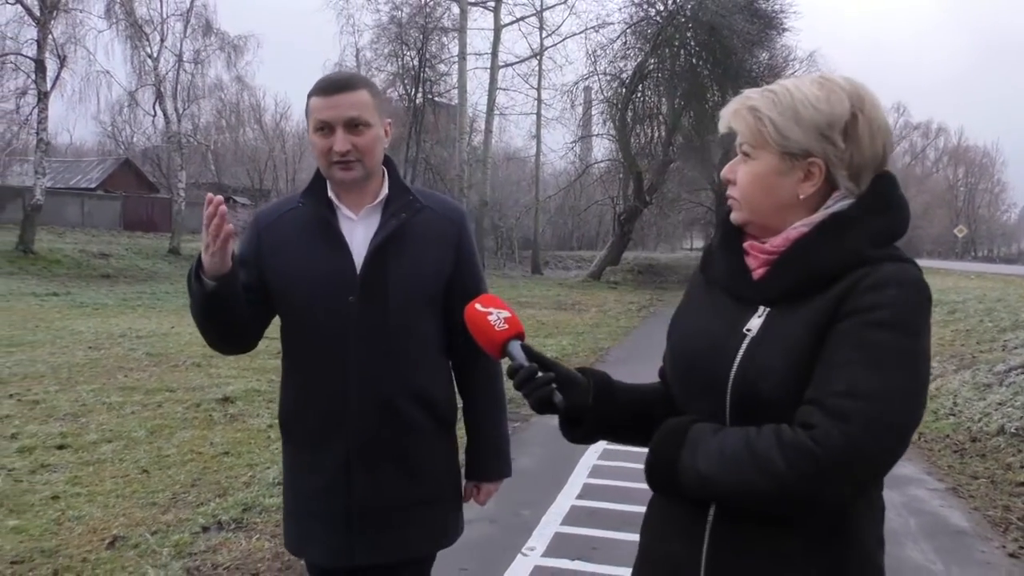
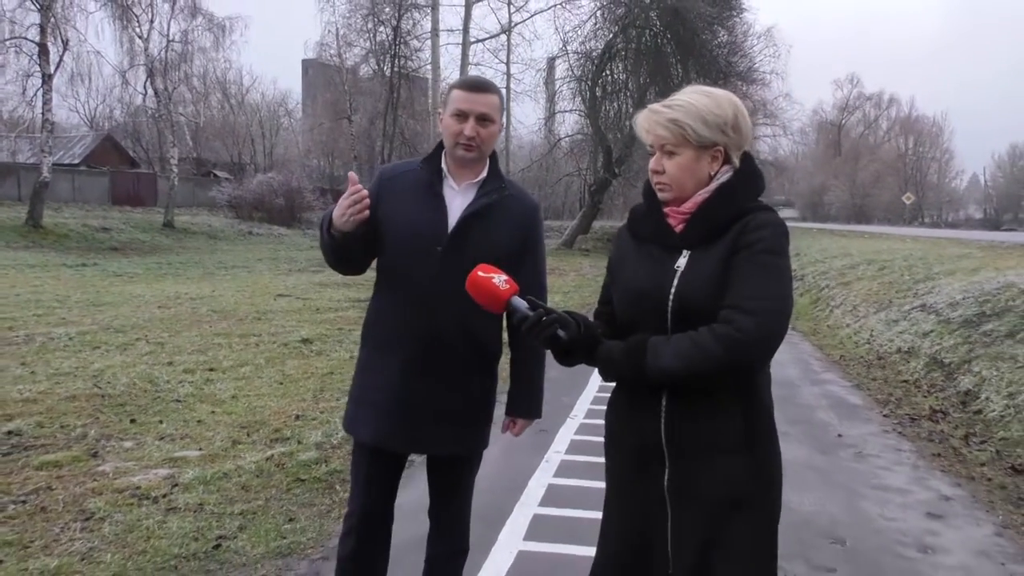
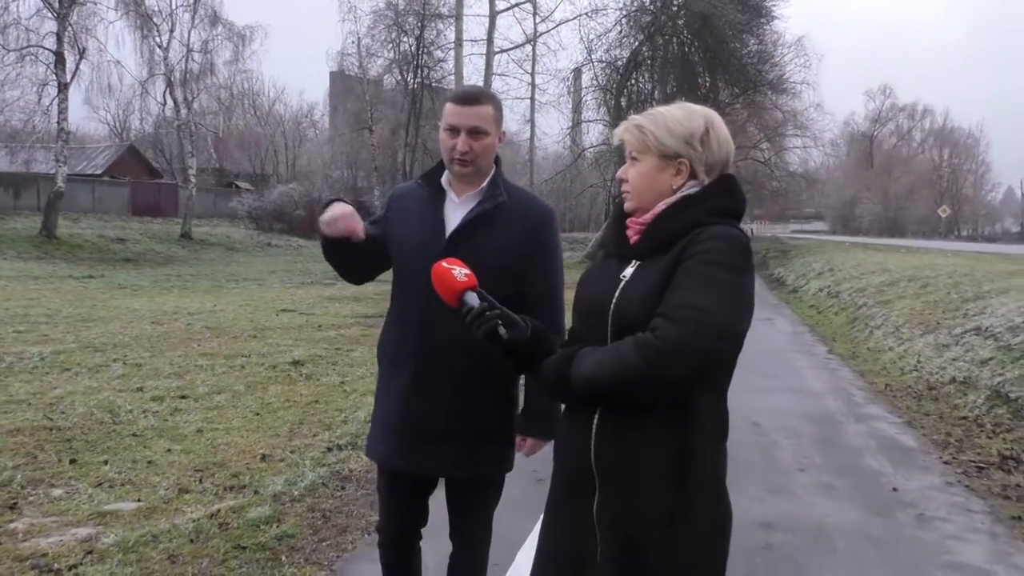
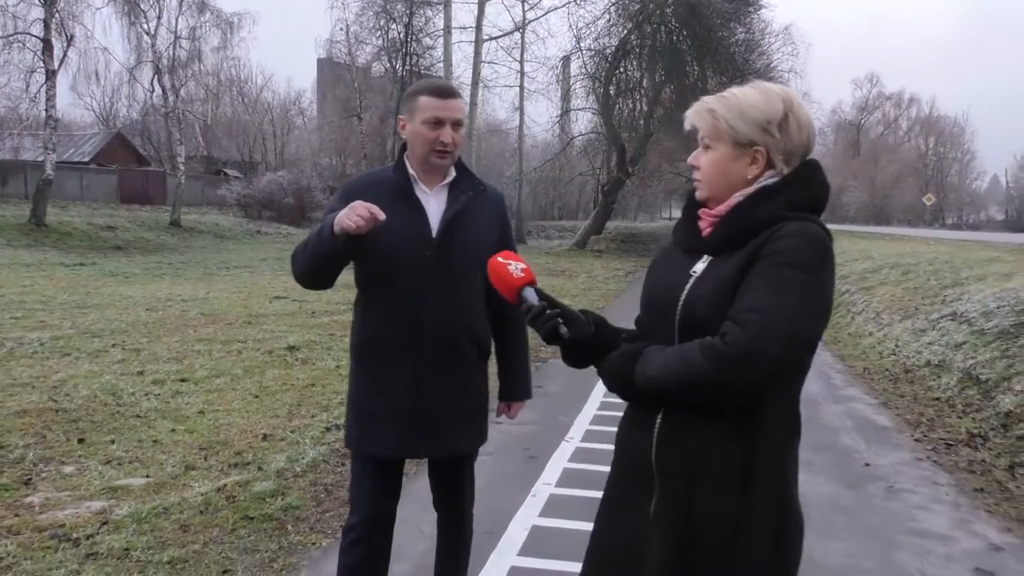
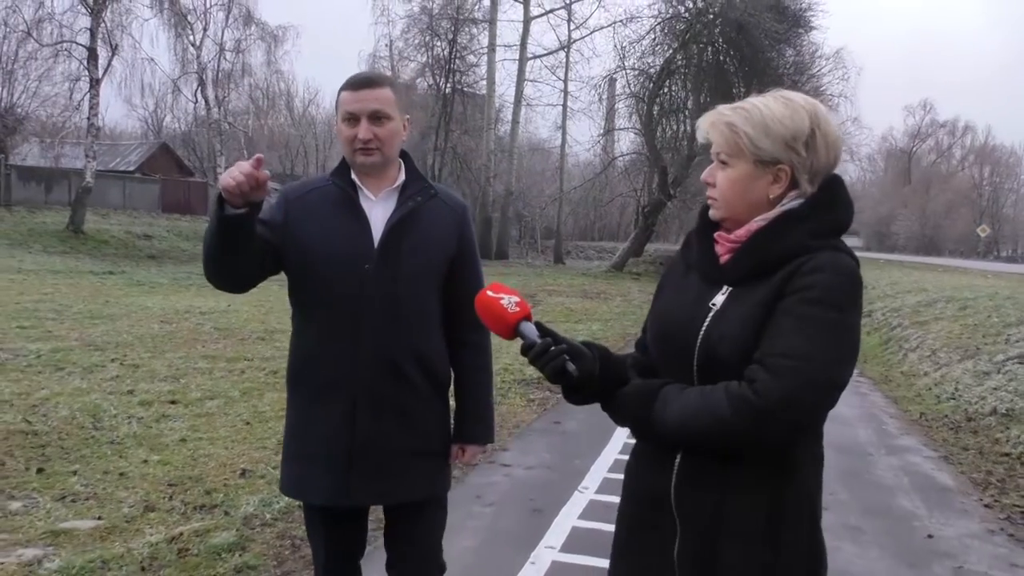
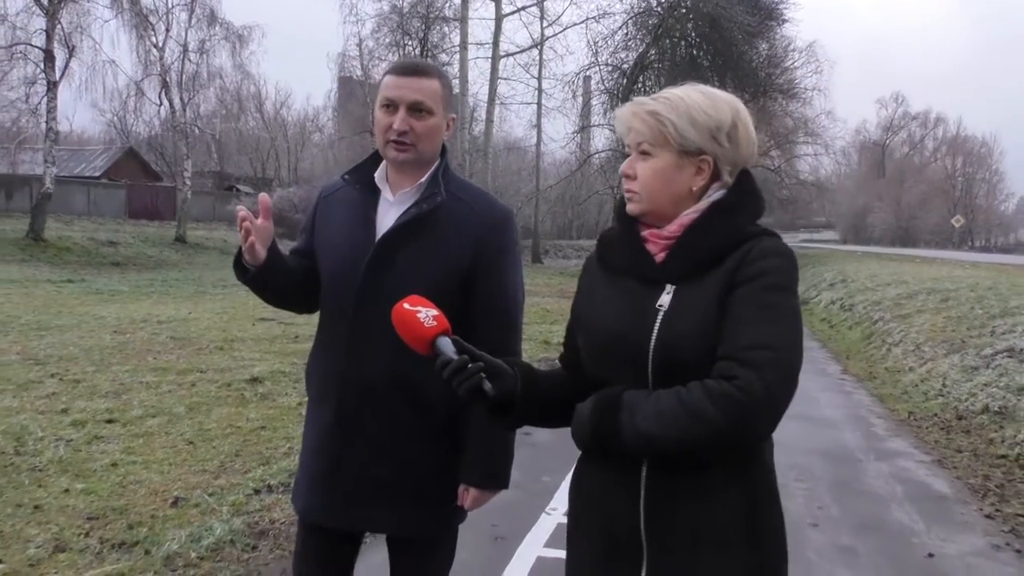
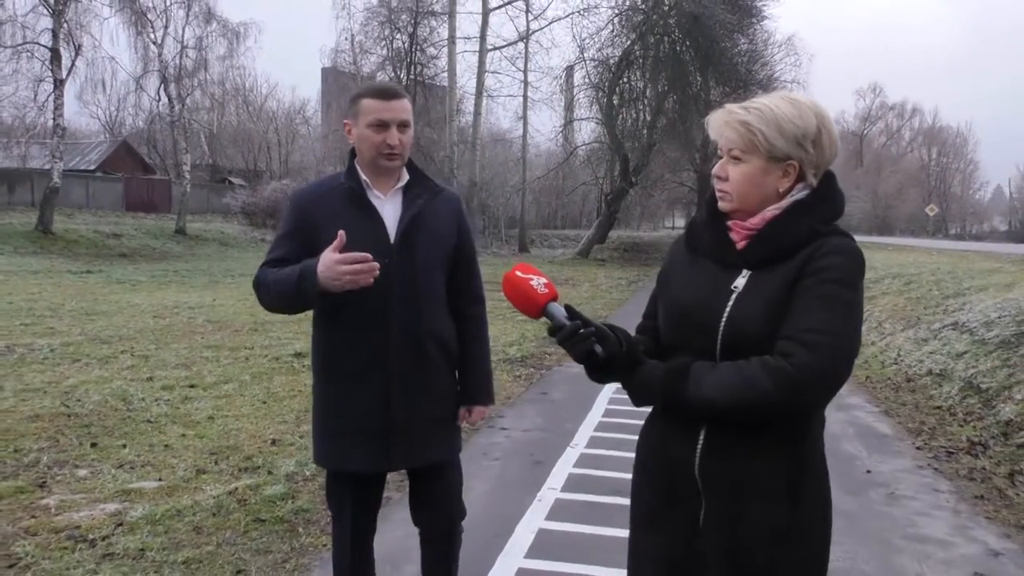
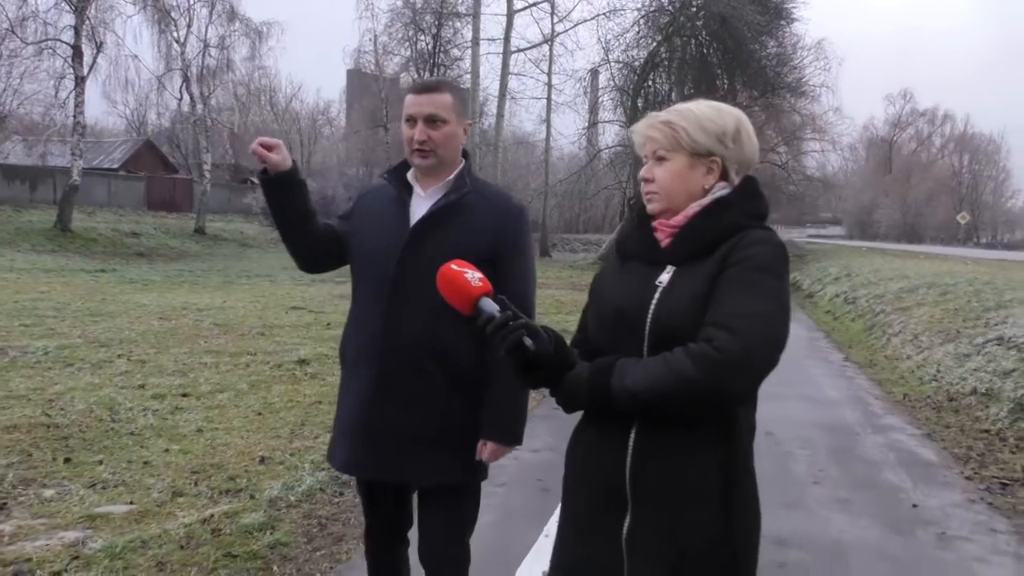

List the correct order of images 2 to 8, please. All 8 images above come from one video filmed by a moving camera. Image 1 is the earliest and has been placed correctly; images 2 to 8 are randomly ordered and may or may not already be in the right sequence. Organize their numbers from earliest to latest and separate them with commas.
6, 5, 8, 3, 4, 7, 2
